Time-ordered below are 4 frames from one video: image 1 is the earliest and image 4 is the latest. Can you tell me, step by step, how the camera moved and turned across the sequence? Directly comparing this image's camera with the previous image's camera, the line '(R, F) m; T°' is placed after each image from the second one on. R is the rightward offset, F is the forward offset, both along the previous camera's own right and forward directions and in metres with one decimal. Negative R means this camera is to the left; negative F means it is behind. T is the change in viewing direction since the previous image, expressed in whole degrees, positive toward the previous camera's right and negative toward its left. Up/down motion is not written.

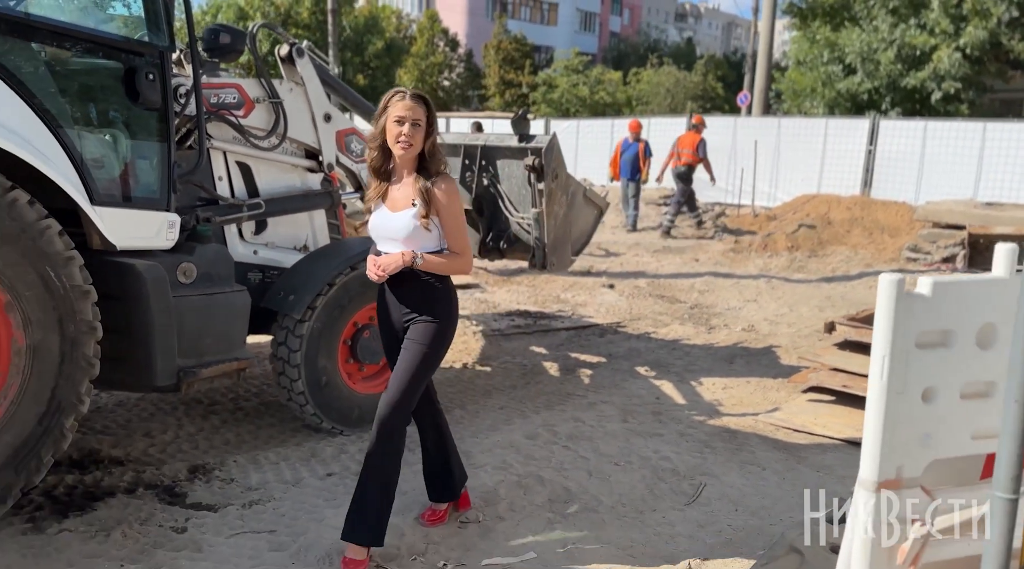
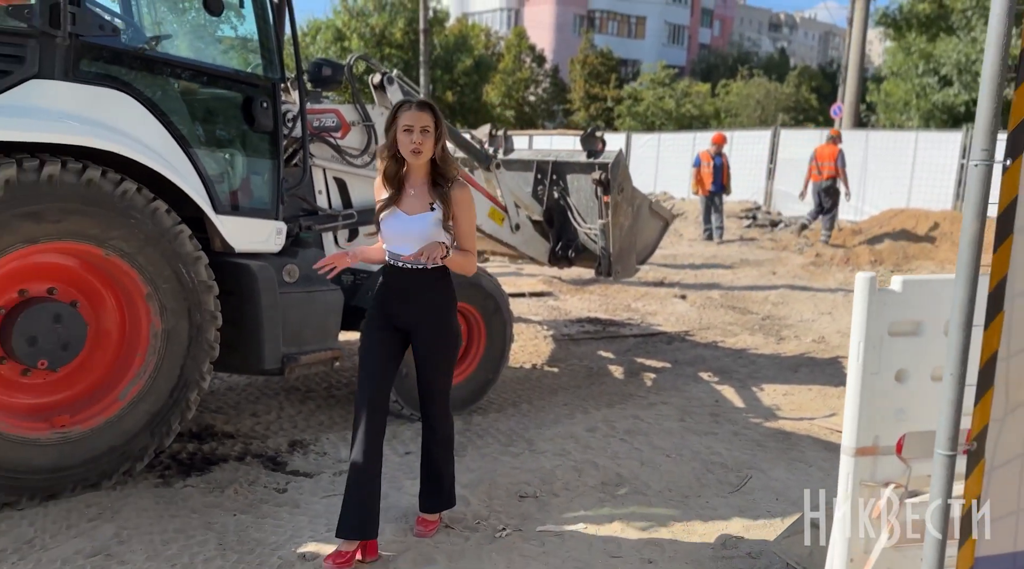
(+0.1, -0.5) m; -5°
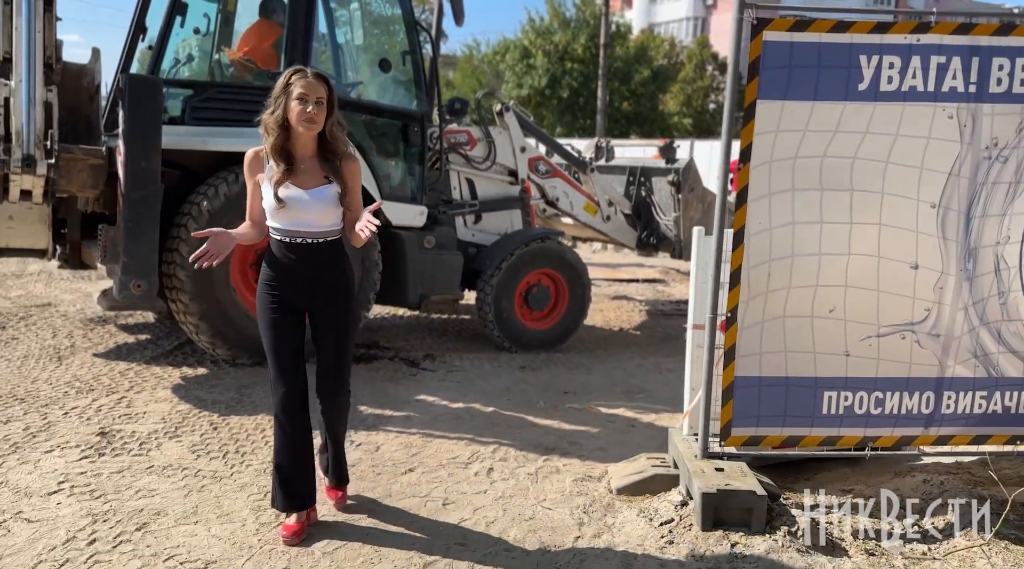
(+0.9, -2.1) m; -11°
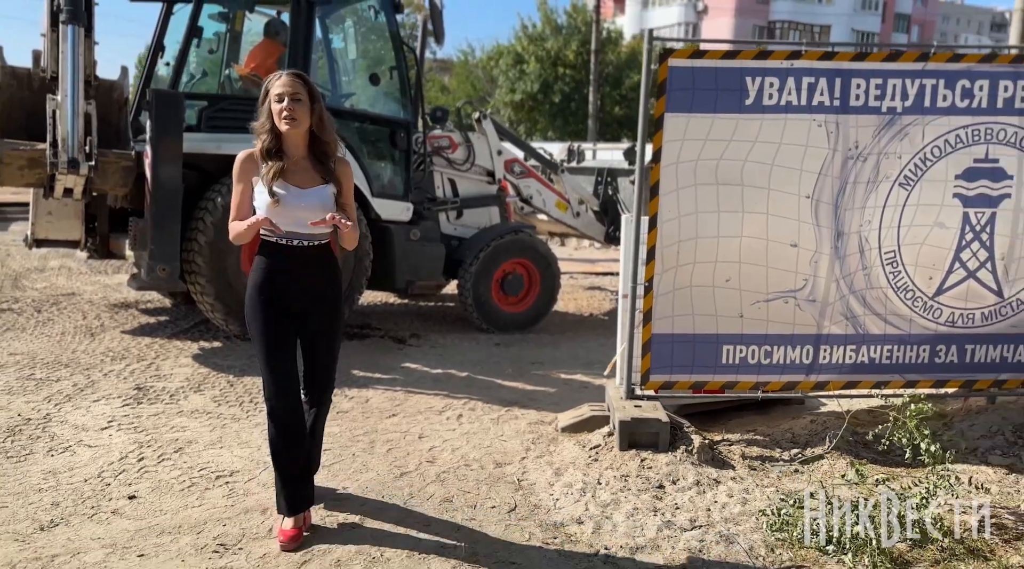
(+0.2, -1.0) m; 0°
